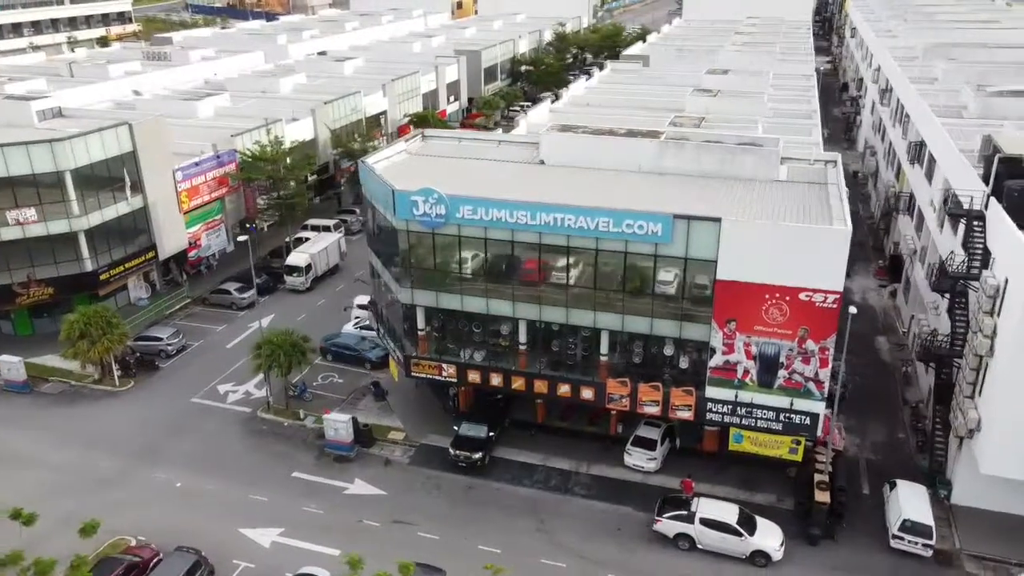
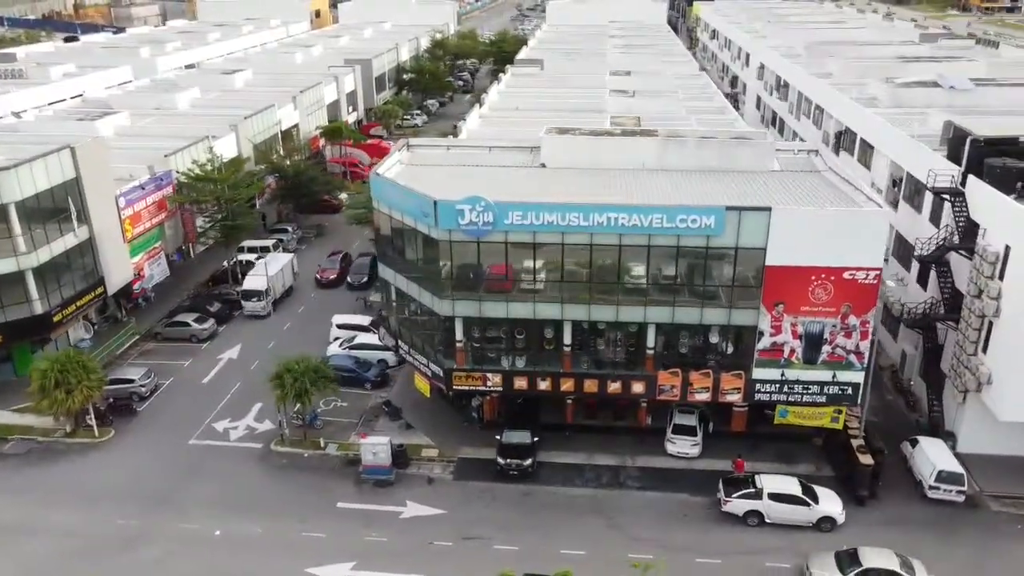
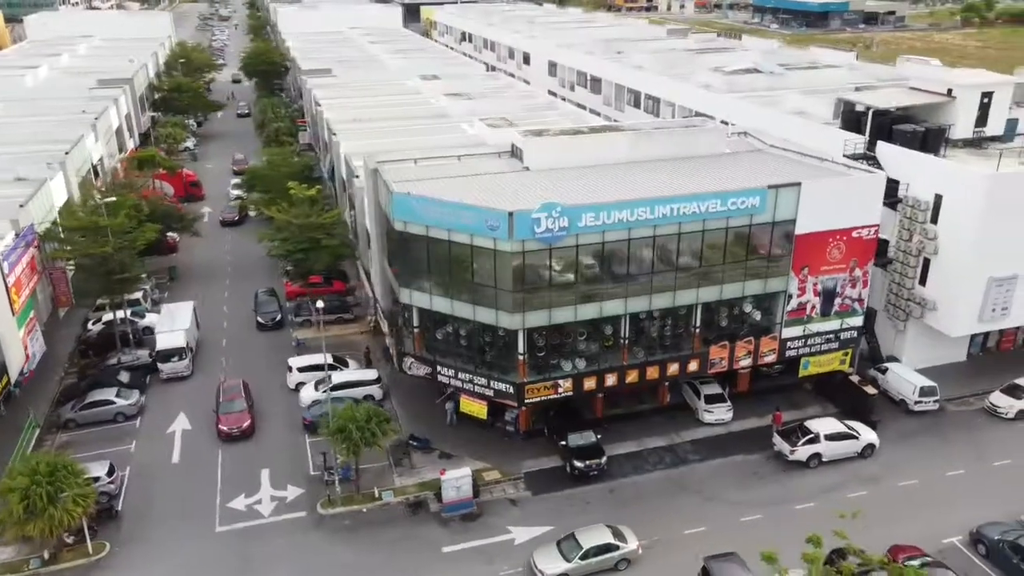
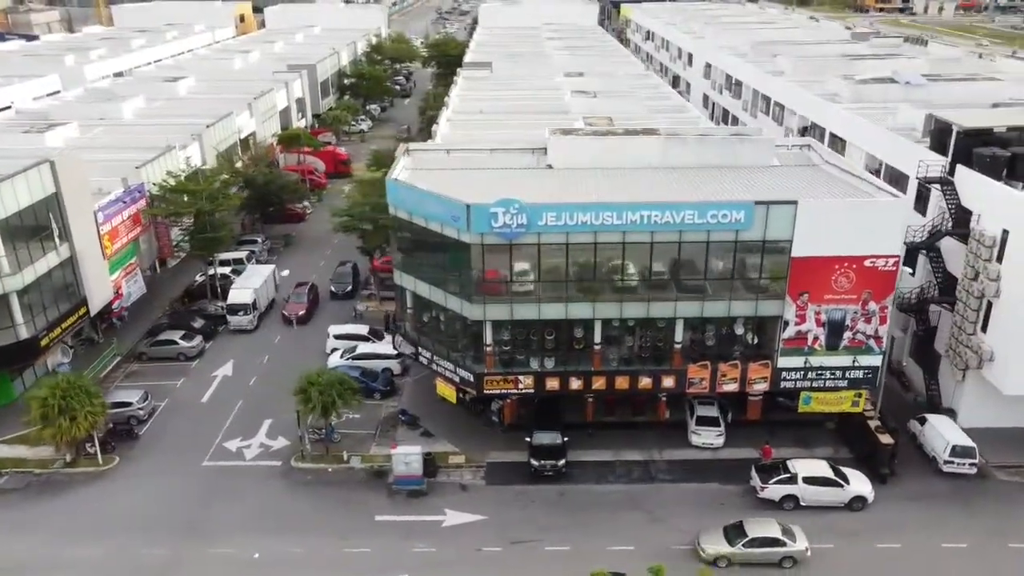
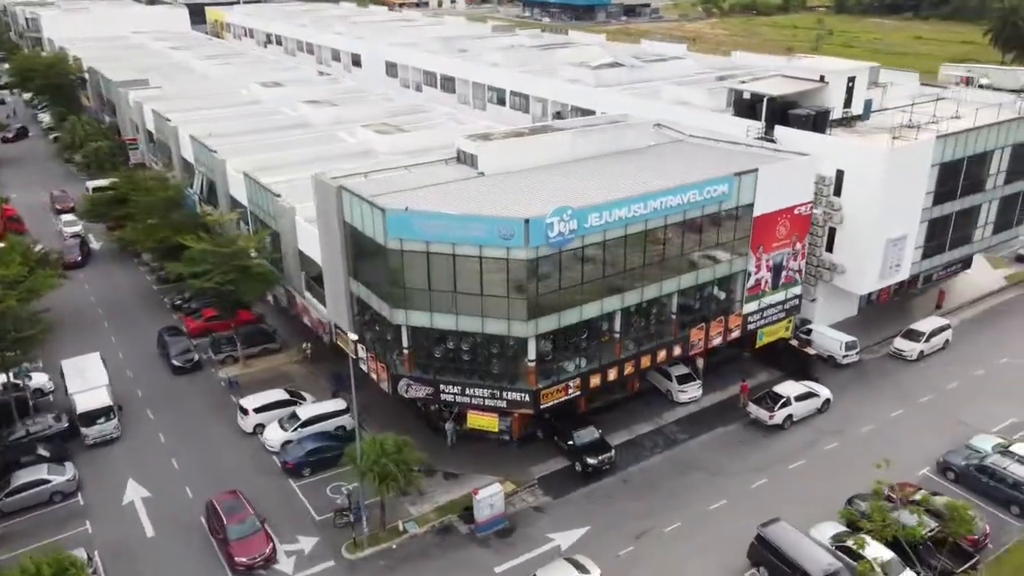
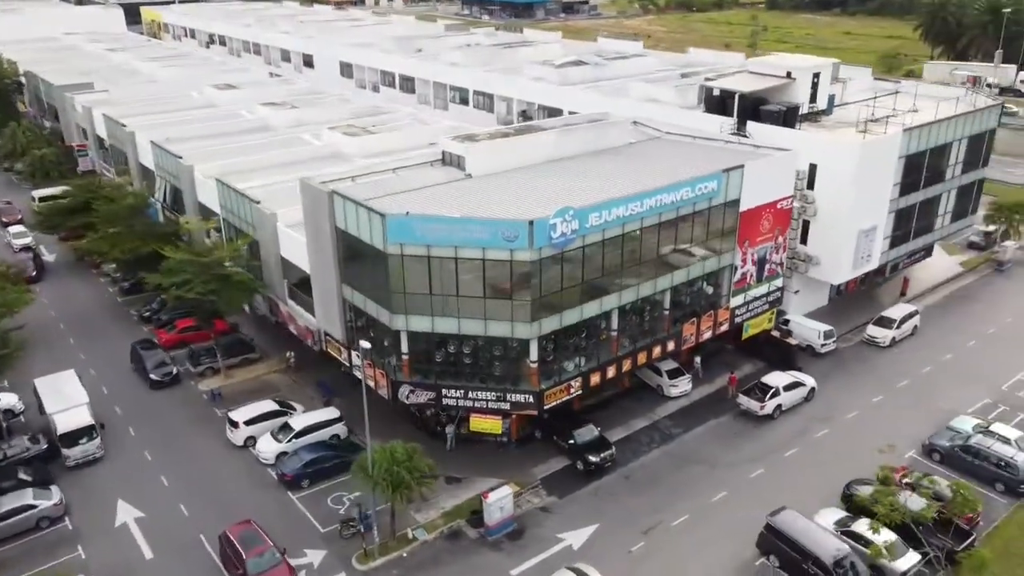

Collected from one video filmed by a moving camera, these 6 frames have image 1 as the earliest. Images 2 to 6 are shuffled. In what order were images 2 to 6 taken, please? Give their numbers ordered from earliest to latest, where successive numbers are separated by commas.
2, 4, 3, 5, 6
